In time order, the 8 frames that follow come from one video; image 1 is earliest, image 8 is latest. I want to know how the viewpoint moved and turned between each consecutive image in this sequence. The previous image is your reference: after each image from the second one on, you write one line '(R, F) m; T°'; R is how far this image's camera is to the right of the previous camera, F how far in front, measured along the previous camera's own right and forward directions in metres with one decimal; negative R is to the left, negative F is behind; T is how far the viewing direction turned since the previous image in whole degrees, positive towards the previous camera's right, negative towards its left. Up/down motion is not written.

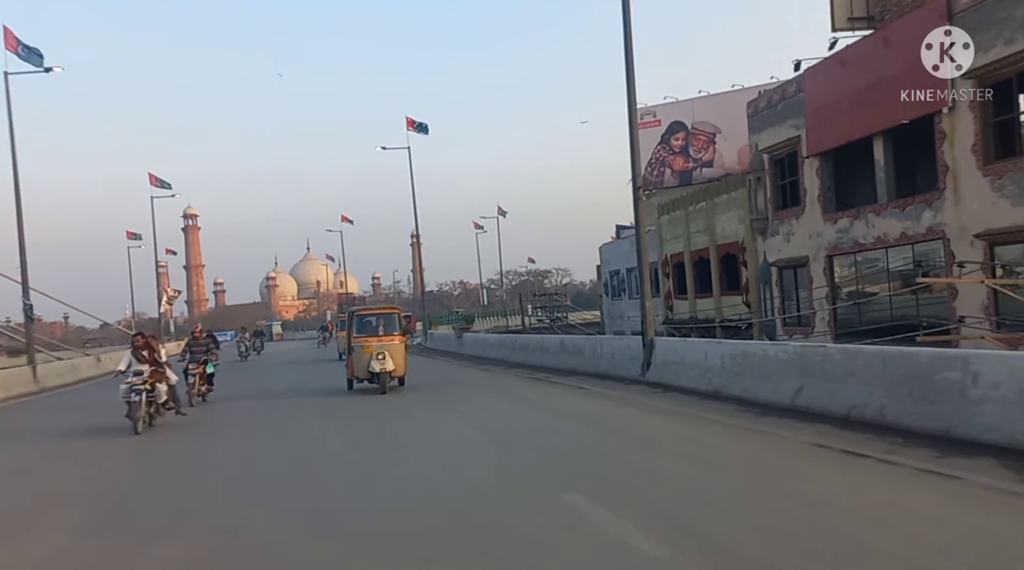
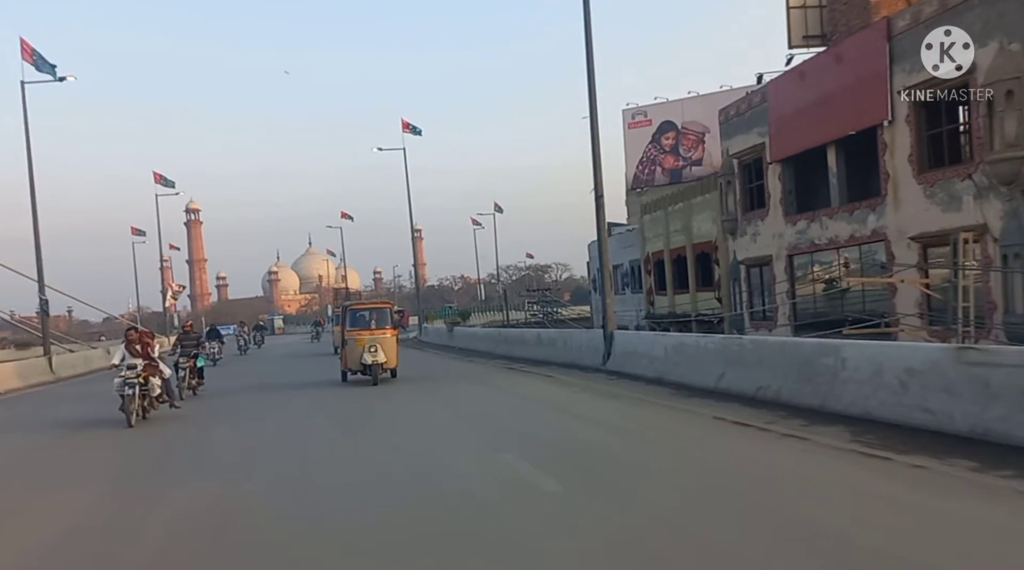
(+0.5, -1.9) m; 0°
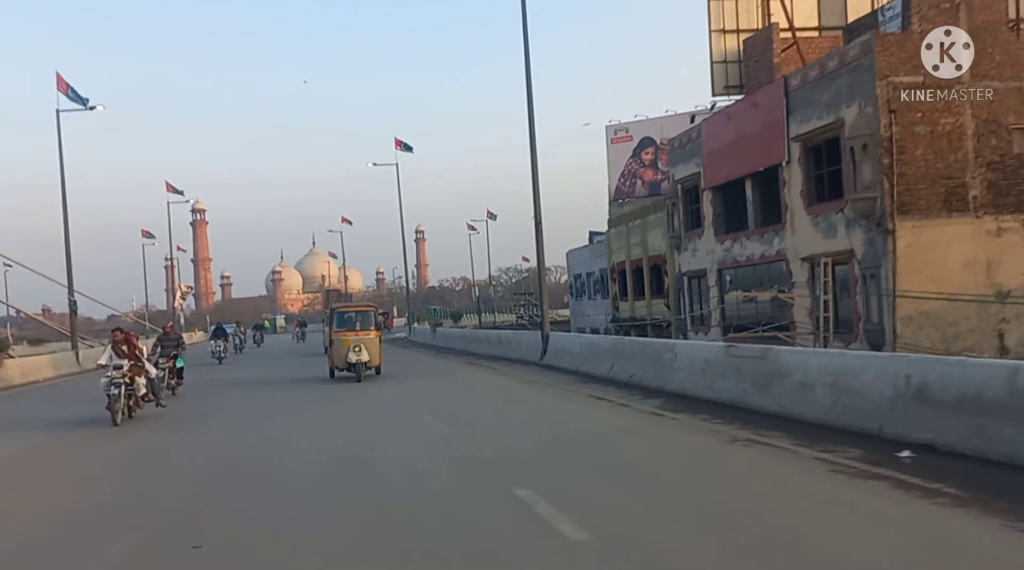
(+1.1, -4.5) m; 0°
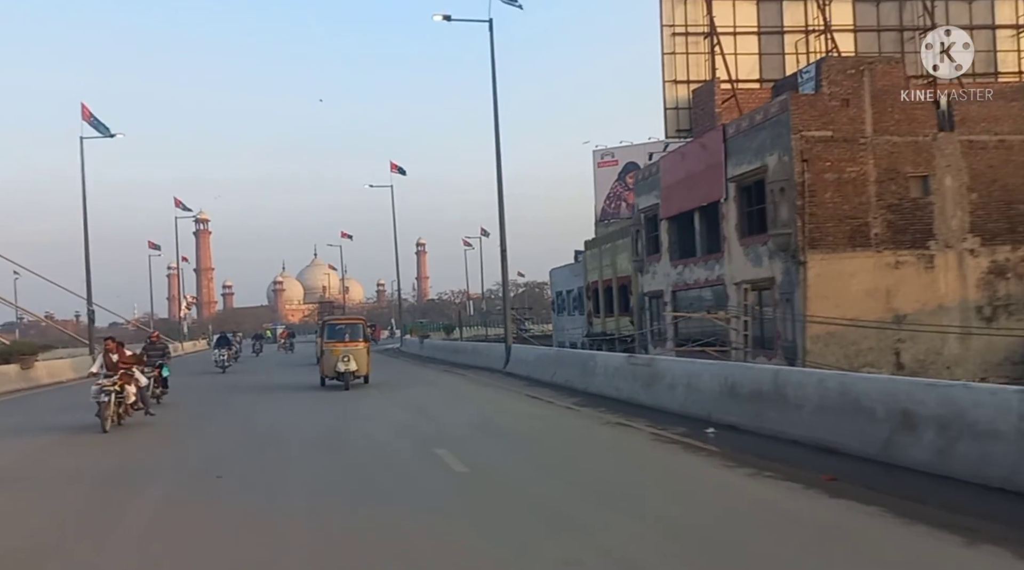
(+0.9, -3.7) m; 0°
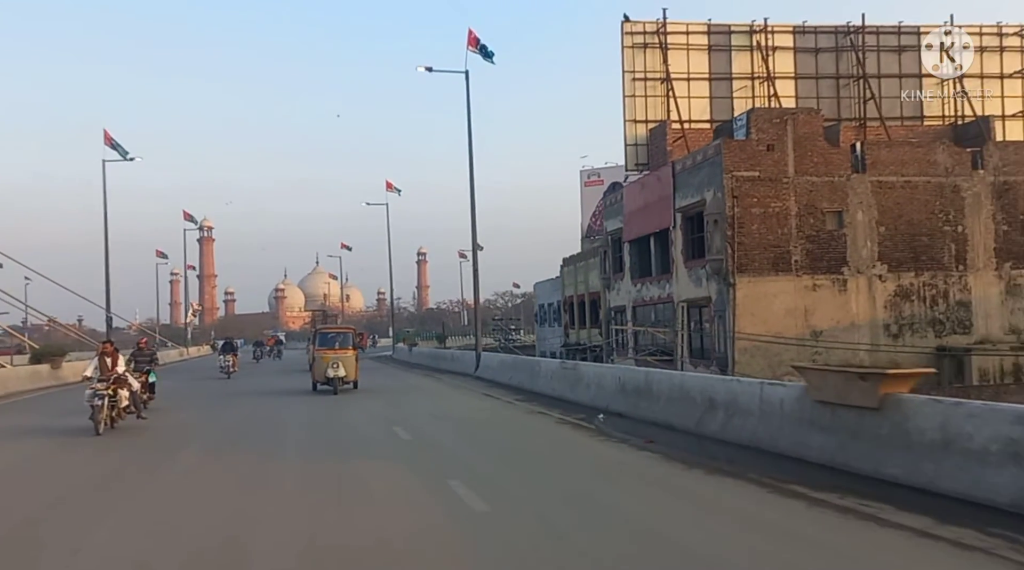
(+1.0, -4.1) m; 0°
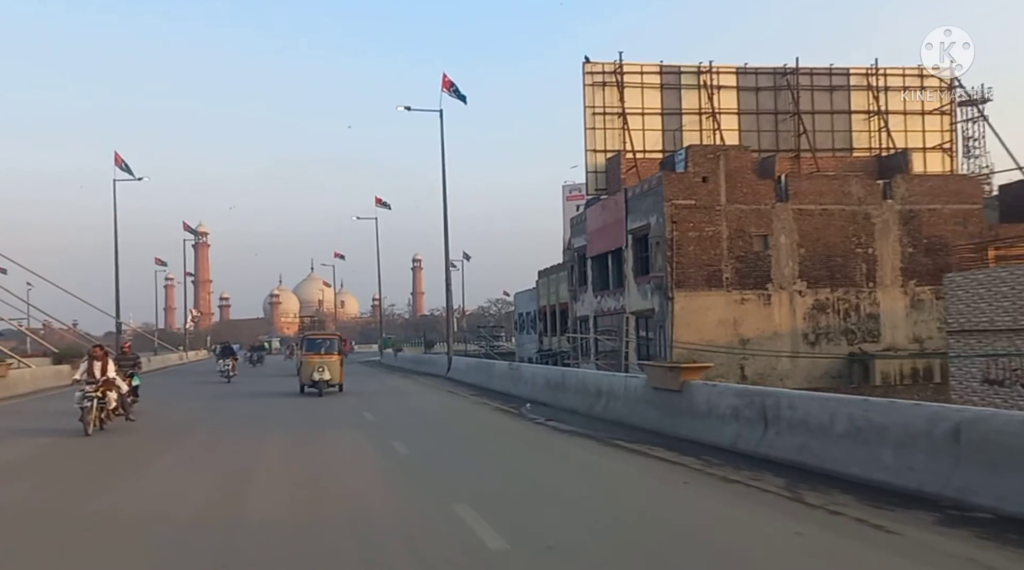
(+1.0, -4.4) m; 0°
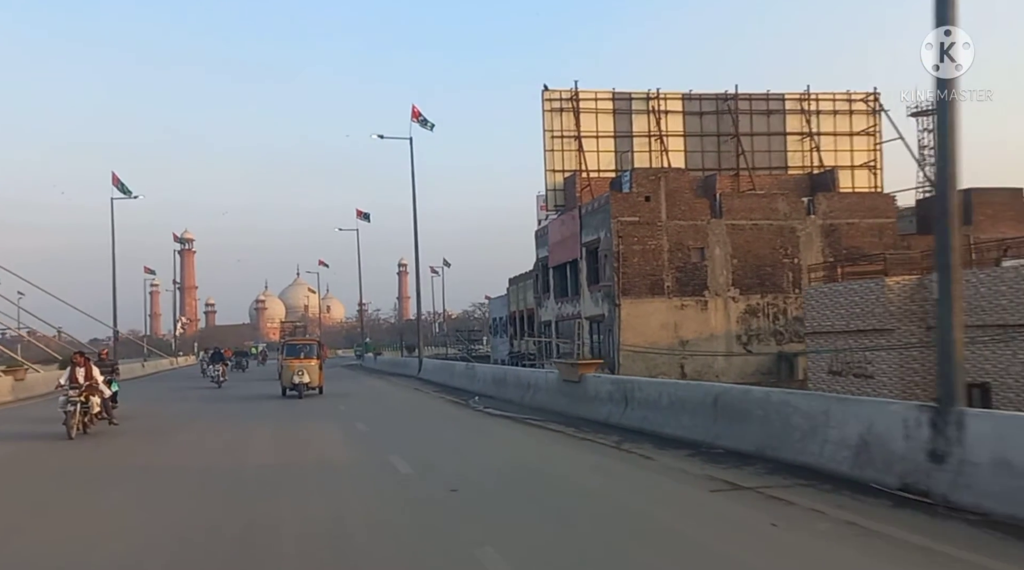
(+0.9, -4.1) m; +1°
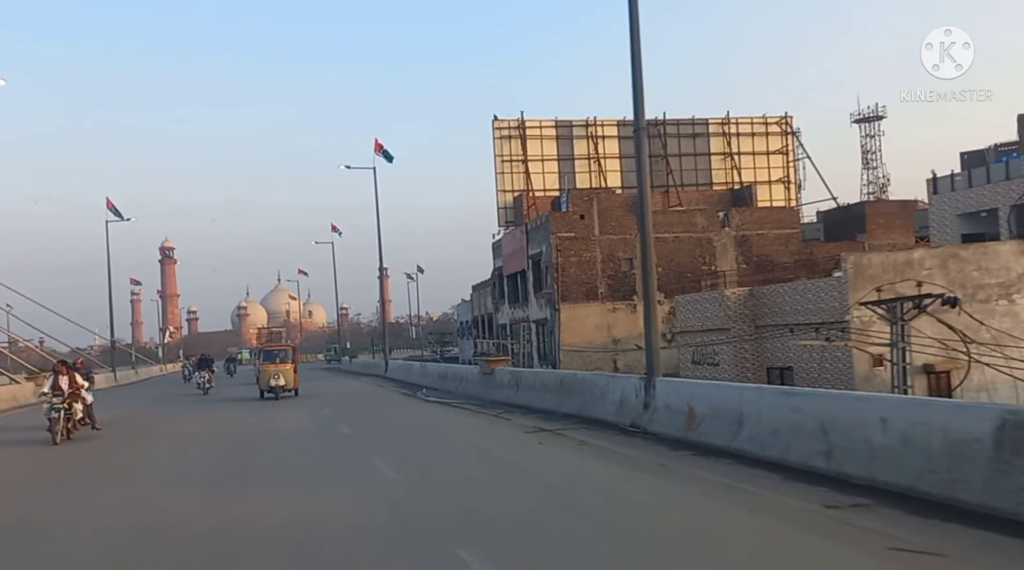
(+1.3, -5.6) m; +1°
